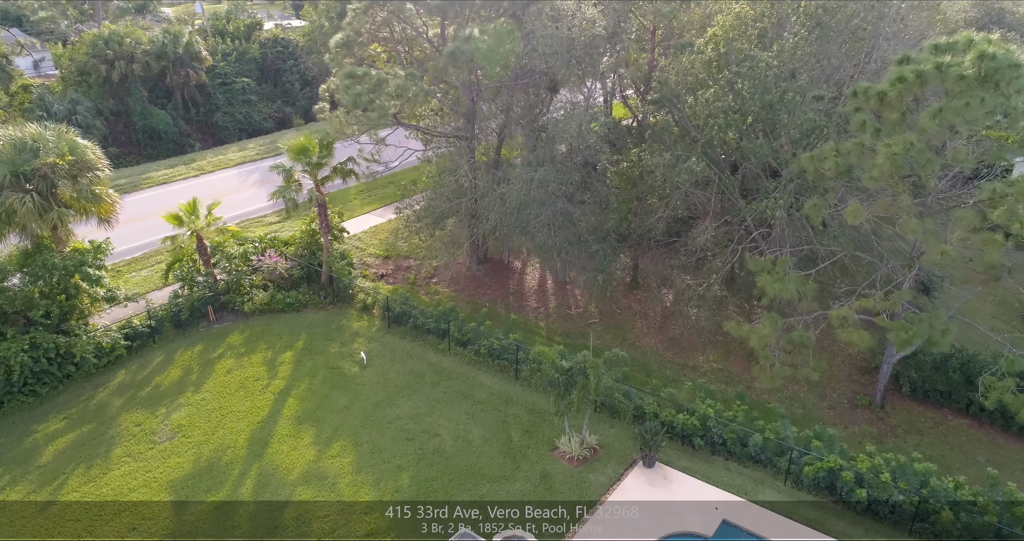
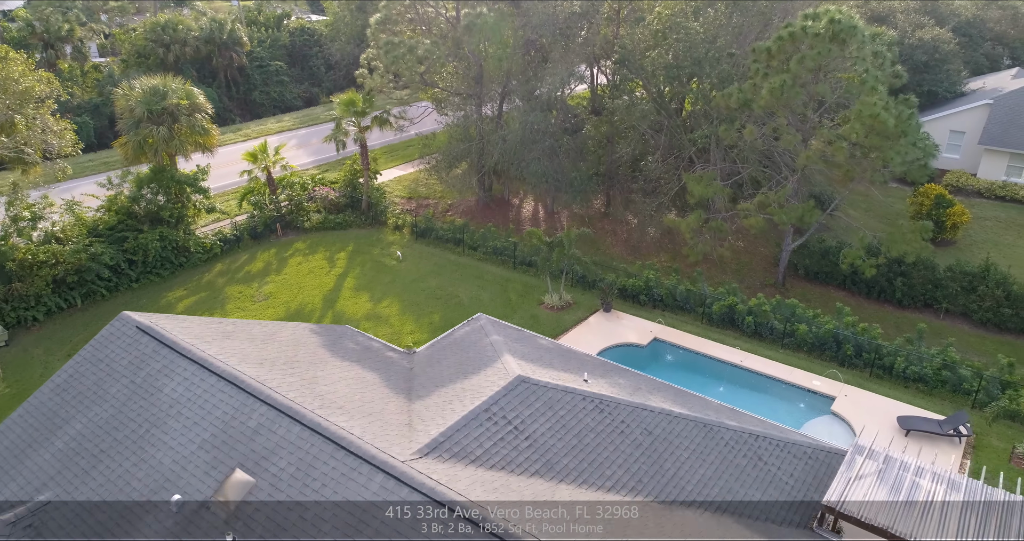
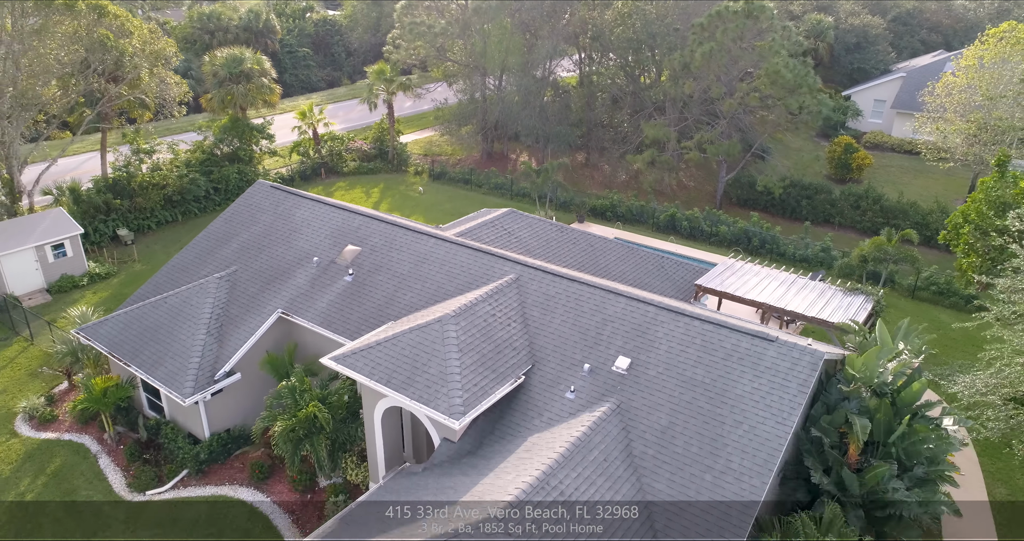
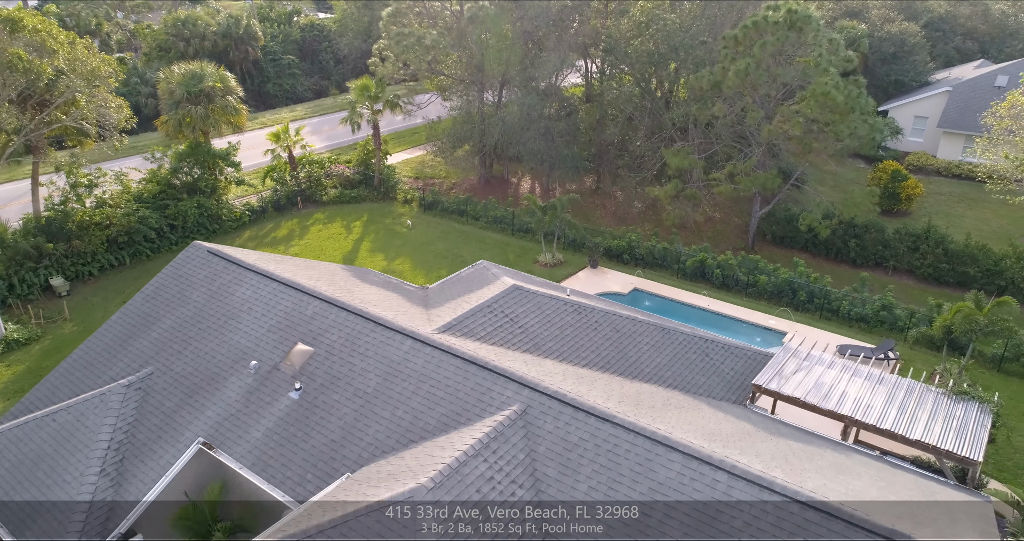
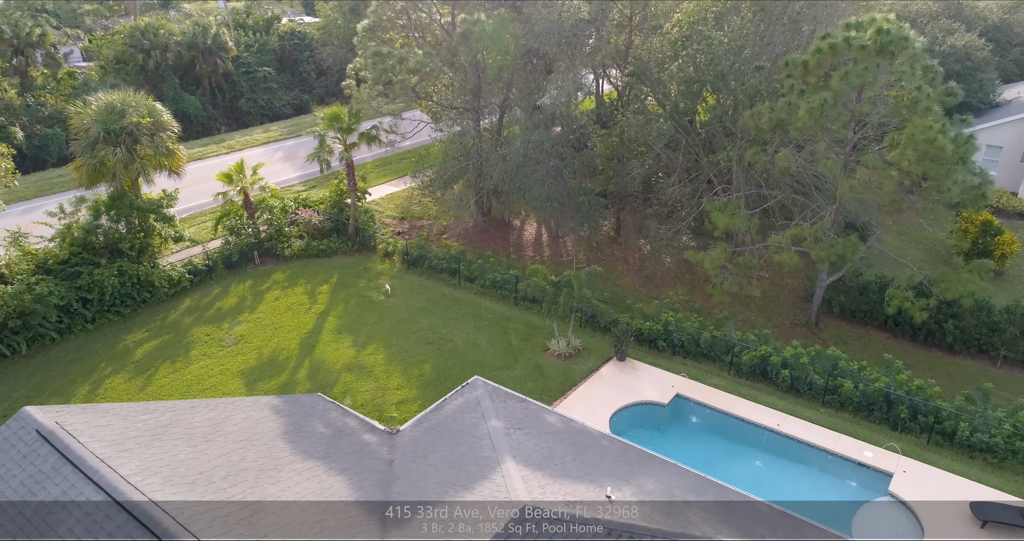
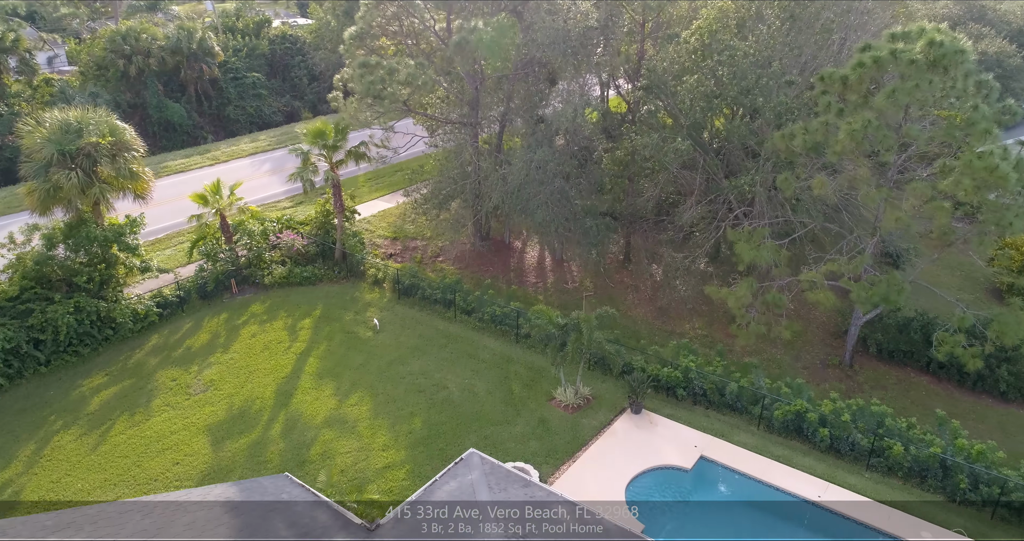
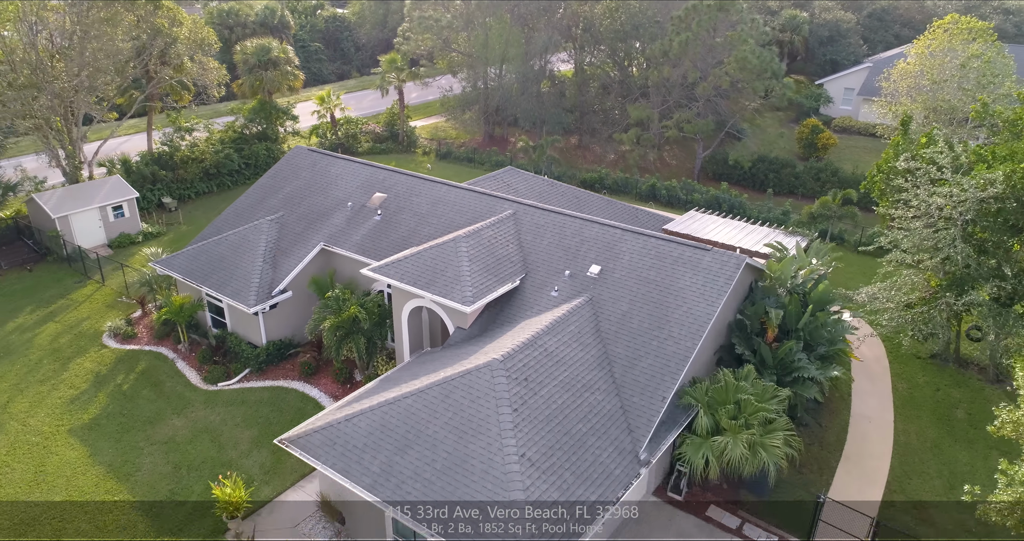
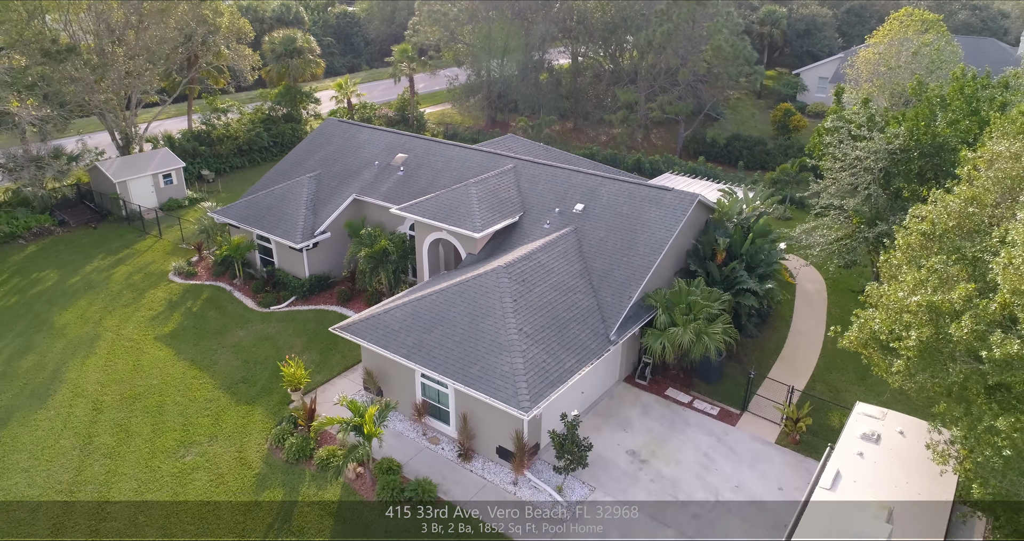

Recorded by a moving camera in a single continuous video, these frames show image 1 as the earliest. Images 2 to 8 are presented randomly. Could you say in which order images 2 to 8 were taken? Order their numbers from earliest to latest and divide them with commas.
6, 5, 2, 4, 3, 7, 8
